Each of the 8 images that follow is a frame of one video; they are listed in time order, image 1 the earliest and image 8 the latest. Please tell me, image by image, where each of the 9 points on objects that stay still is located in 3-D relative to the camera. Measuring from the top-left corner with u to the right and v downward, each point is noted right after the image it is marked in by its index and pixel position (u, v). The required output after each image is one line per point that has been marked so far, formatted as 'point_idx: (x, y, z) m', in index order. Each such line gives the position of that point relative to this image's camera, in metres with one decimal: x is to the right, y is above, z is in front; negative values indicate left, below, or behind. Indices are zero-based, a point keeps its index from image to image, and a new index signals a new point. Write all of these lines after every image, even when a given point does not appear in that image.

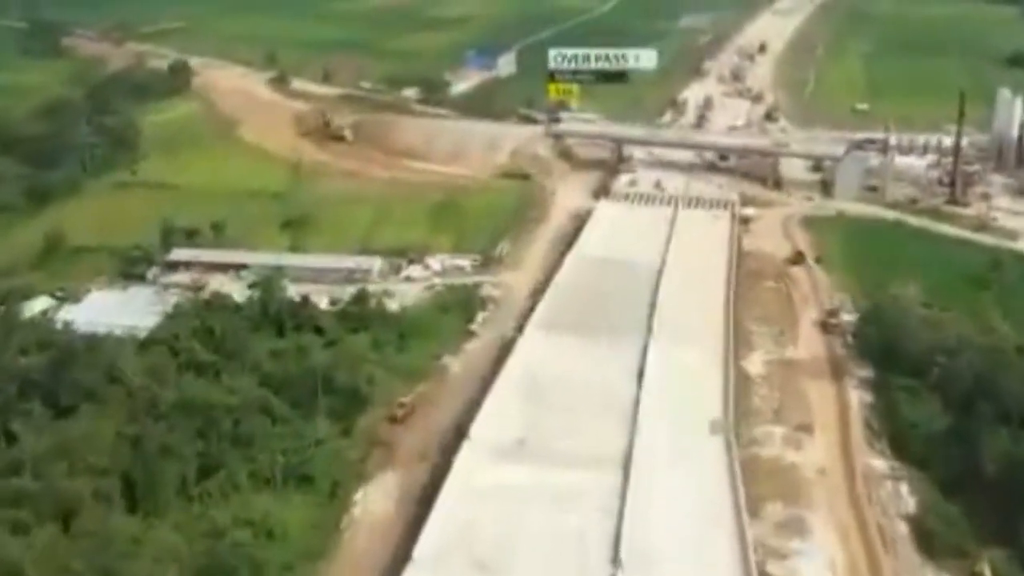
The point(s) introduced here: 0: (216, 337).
0: (-3.4, -0.6, +16.9) m
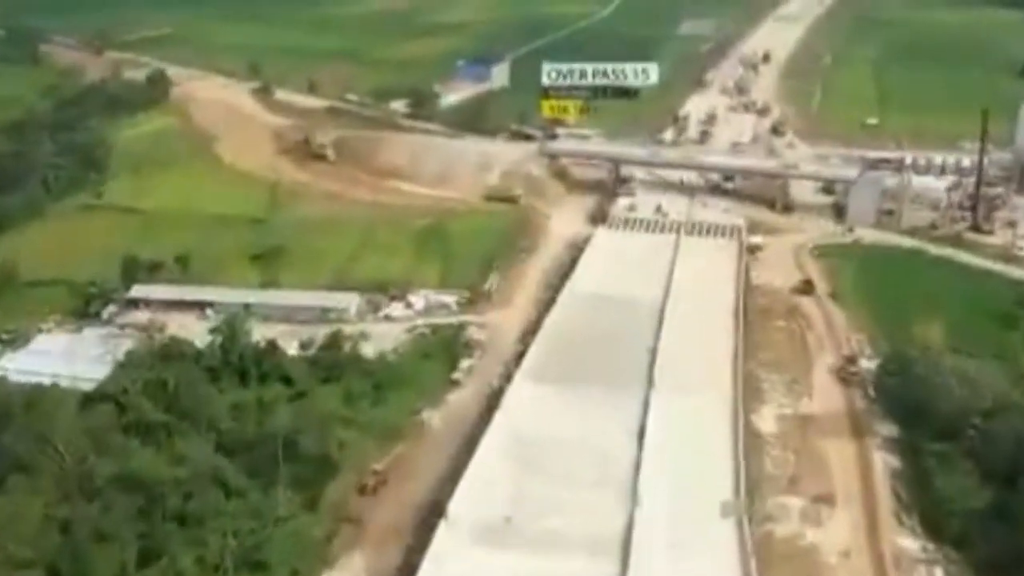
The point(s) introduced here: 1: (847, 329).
0: (-3.6, -1.1, +15.2) m
1: (+4.3, -0.5, +18.7) m
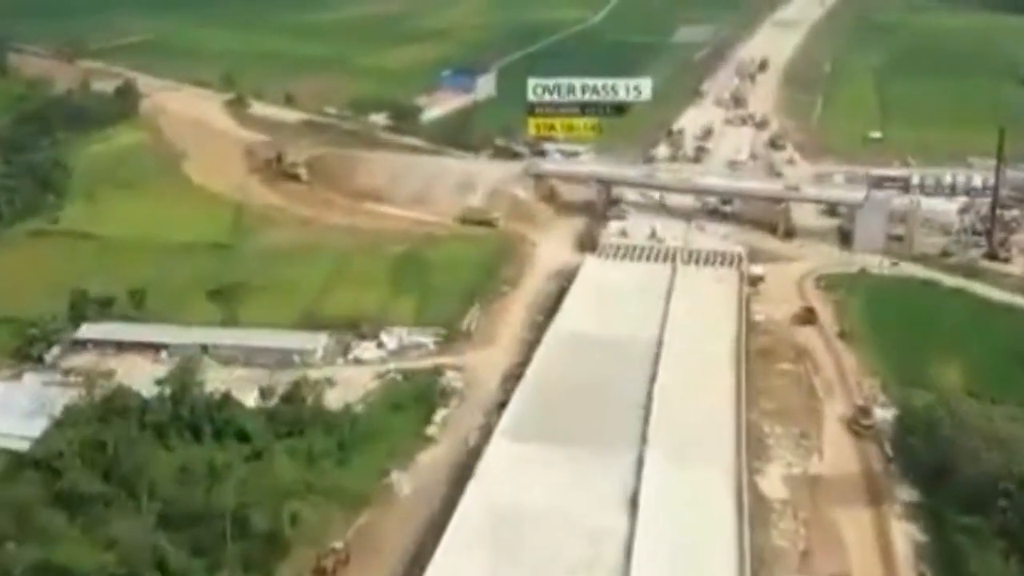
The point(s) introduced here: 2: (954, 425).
0: (-3.8, -1.6, +13.7) m
1: (+4.1, -1.0, +17.2) m
2: (+4.2, -1.3, +14.0) m
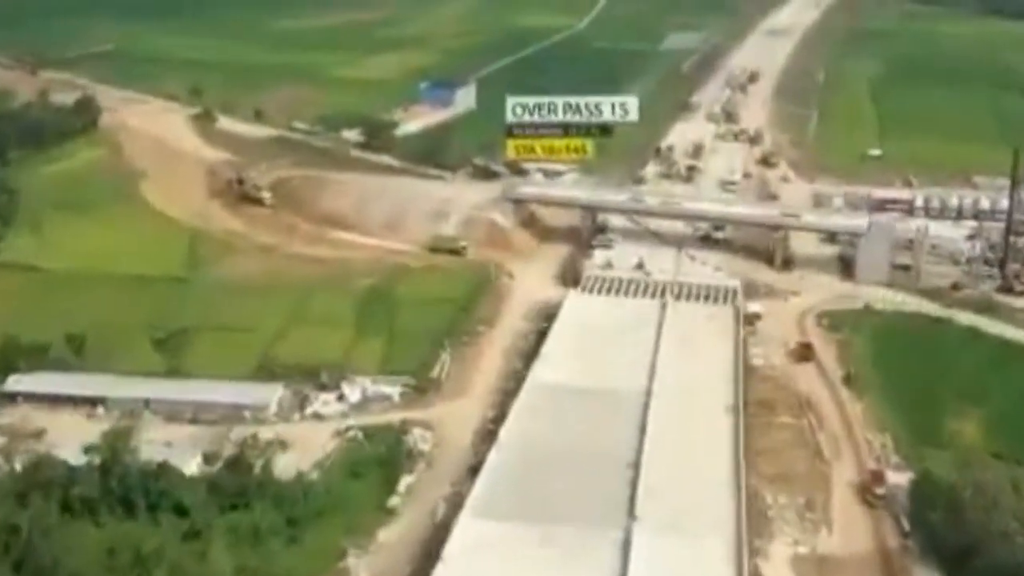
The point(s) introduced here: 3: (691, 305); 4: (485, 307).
0: (-4.0, -2.1, +12.0) m
1: (+3.8, -1.5, +15.6) m
2: (+4.0, -1.8, +12.4) m
3: (+2.3, -0.2, +19.1) m
4: (-0.4, -0.3, +19.6) m
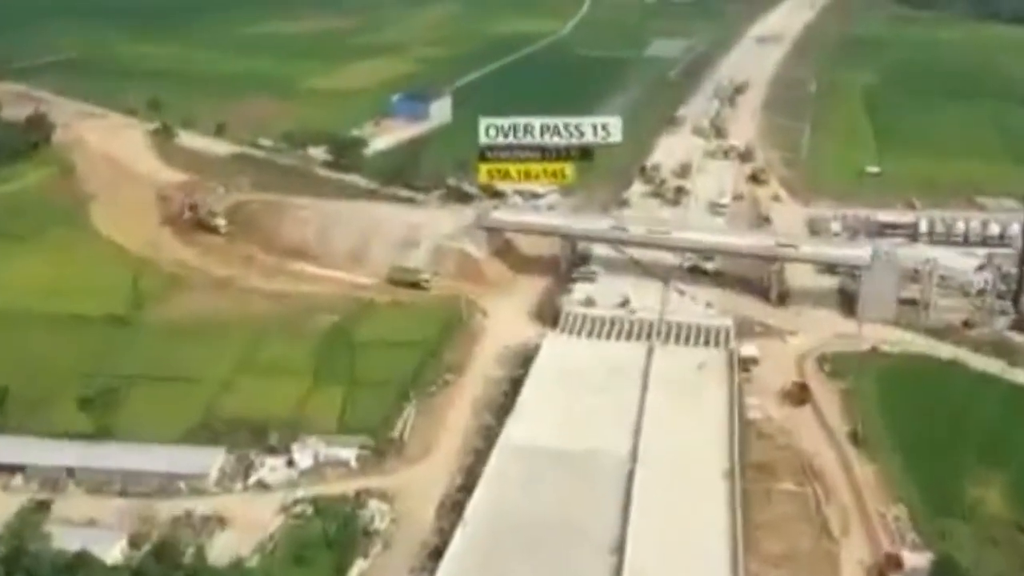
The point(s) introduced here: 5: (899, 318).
0: (-4.3, -2.6, +10.3) m
1: (+3.5, -2.0, +13.9) m
2: (+3.7, -2.3, +10.8) m
3: (+2.0, -0.7, +17.4) m
4: (-0.7, -0.8, +17.9) m
5: (+5.0, -0.4, +19.1) m
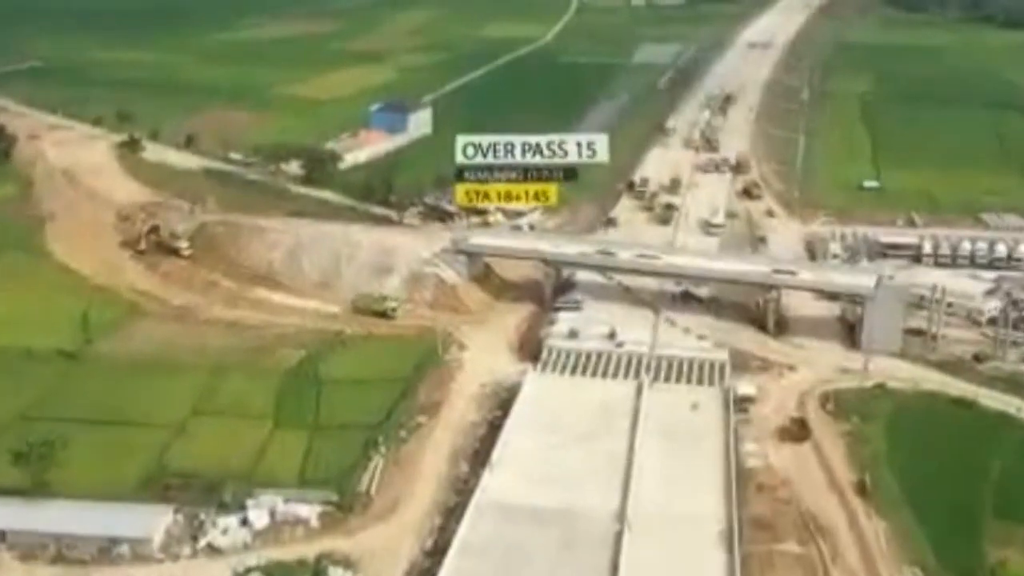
0: (-4.4, -3.0, +9.0) m
1: (+3.3, -2.3, +12.7) m
2: (+3.5, -2.7, +9.5) m
3: (+1.8, -1.1, +16.1) m
4: (-0.9, -1.1, +16.6) m
5: (+4.8, -0.7, +17.8) m
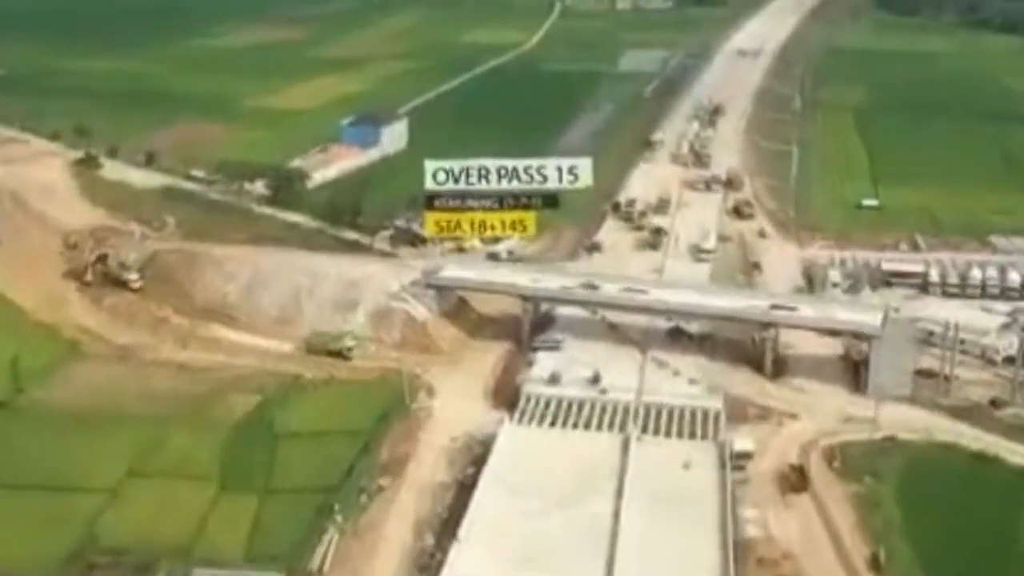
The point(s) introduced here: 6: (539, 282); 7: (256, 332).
0: (-4.6, -3.4, +7.4) m
1: (+3.0, -2.8, +11.2) m
2: (+3.3, -3.1, +8.0) m
3: (+1.5, -1.5, +14.6) m
4: (-1.2, -1.6, +15.1) m
5: (+4.5, -1.2, +16.3) m
6: (+0.3, +0.1, +17.8) m
7: (-3.2, -0.5, +18.2) m
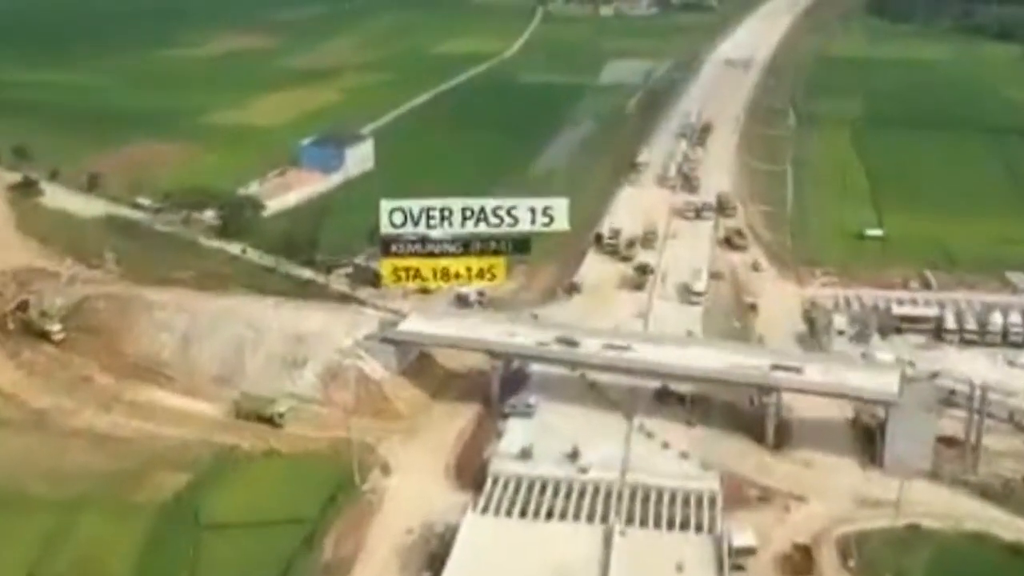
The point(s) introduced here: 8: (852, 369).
0: (-4.9, -4.0, +5.3) m
1: (+2.8, -3.4, +9.1) m
2: (+3.1, -3.7, +6.0) m
3: (+1.2, -2.1, +12.6) m
4: (-1.5, -2.2, +13.0) m
5: (+4.2, -1.7, +14.3) m
6: (0.0, -0.5, +15.8) m
7: (-3.5, -1.1, +16.1) m
8: (+3.5, -0.8, +14.9) m
